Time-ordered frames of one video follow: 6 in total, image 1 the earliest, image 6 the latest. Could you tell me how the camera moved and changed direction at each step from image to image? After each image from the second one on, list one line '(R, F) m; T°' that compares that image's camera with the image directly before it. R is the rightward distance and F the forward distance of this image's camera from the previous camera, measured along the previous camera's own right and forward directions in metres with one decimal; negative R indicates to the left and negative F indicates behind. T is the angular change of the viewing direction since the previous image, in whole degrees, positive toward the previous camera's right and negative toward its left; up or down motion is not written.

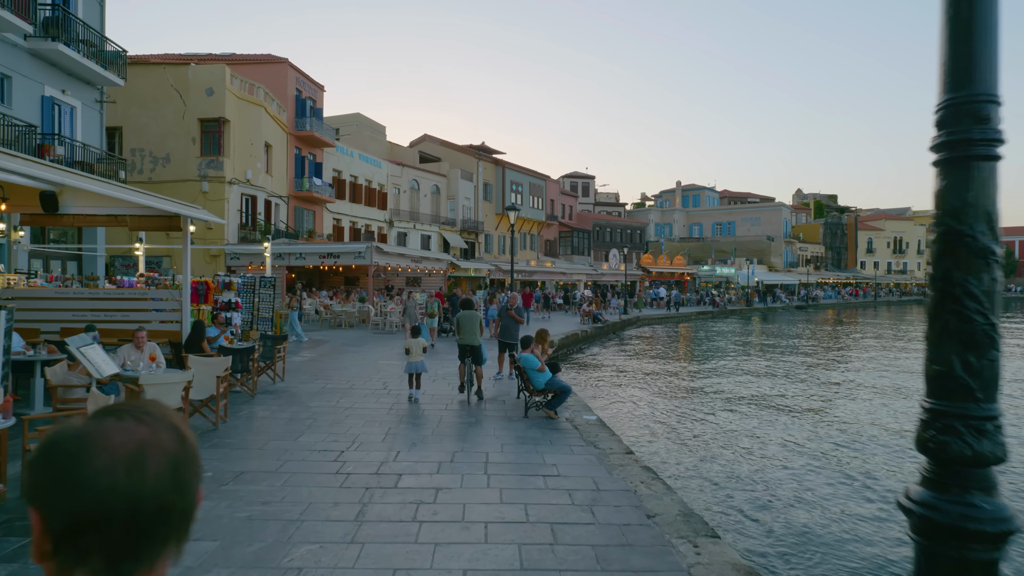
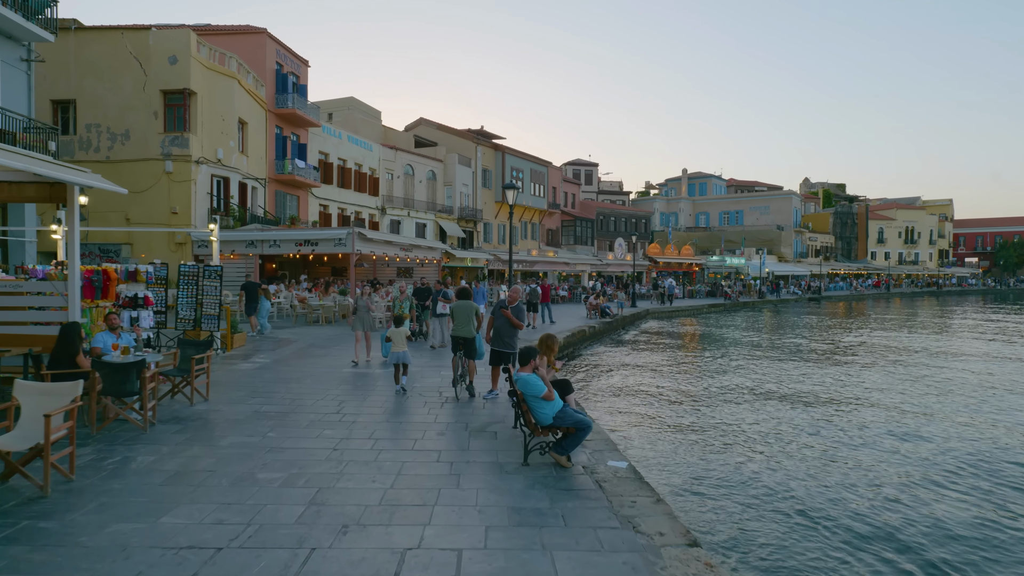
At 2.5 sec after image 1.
(+0.1, +2.6) m; 0°
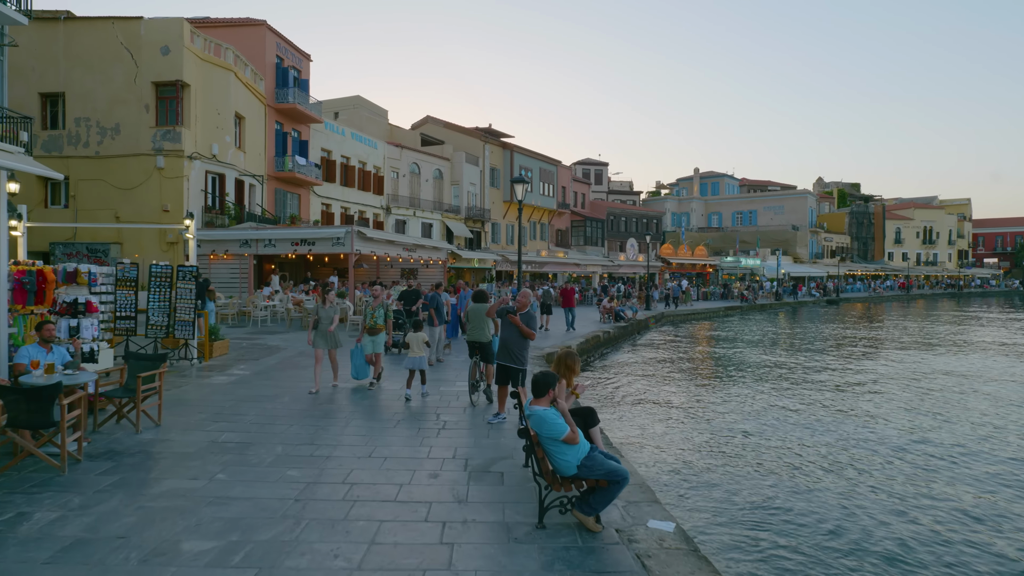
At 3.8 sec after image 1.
(0.0, +1.3) m; -1°
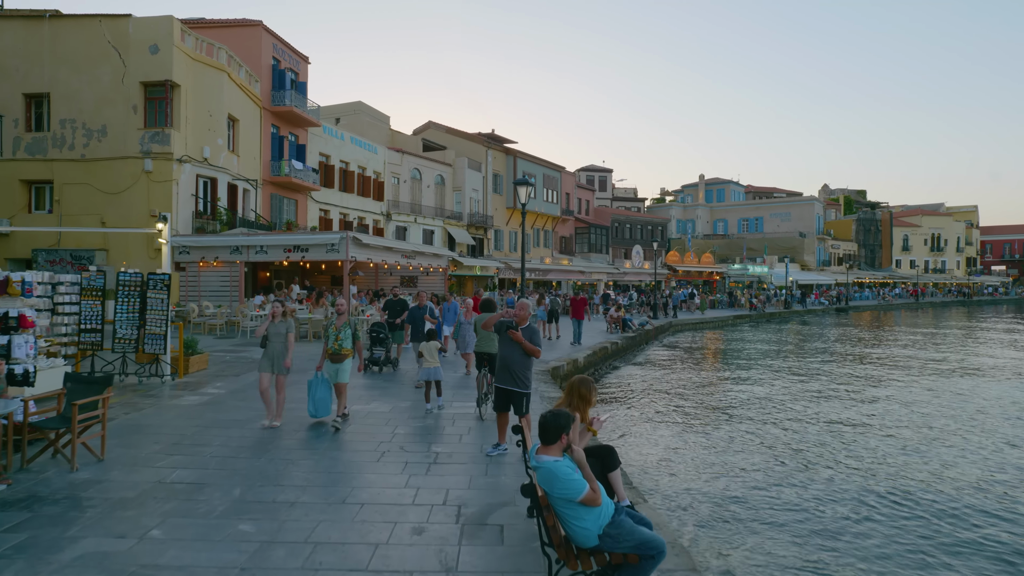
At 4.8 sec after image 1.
(0.0, +1.0) m; 0°
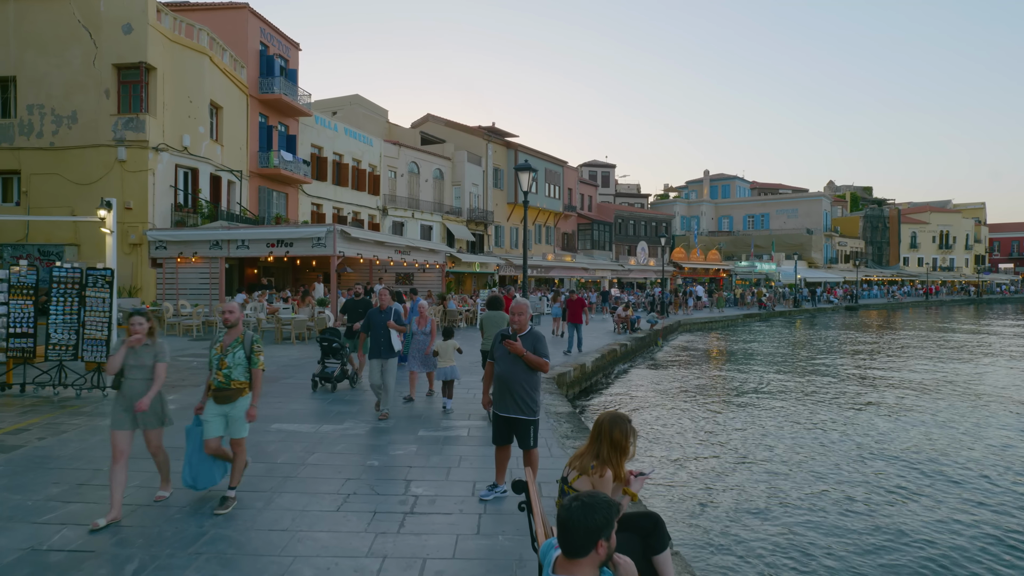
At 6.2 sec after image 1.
(0.0, +1.5) m; 0°
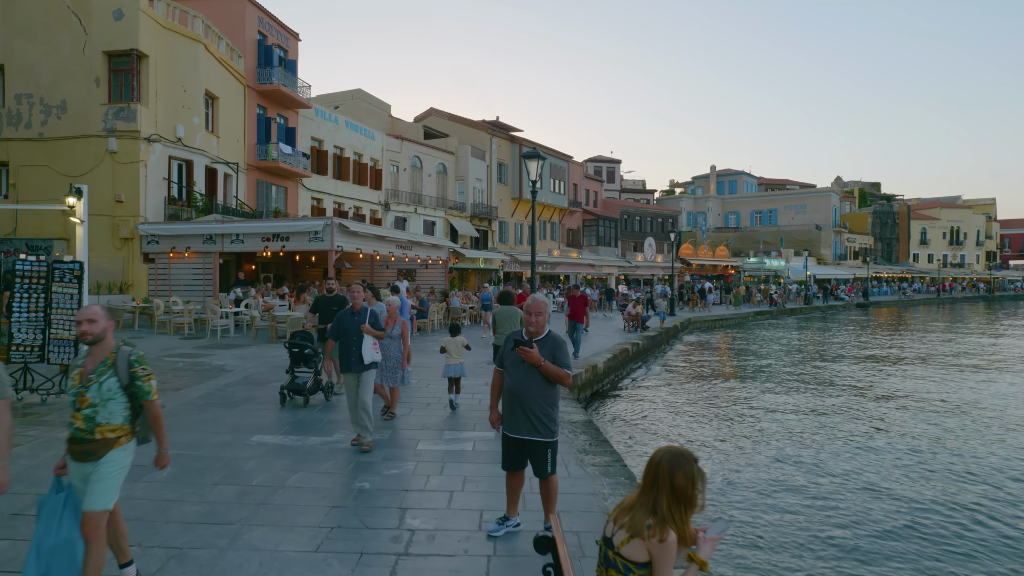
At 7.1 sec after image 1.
(-0.1, +0.8) m; 0°
